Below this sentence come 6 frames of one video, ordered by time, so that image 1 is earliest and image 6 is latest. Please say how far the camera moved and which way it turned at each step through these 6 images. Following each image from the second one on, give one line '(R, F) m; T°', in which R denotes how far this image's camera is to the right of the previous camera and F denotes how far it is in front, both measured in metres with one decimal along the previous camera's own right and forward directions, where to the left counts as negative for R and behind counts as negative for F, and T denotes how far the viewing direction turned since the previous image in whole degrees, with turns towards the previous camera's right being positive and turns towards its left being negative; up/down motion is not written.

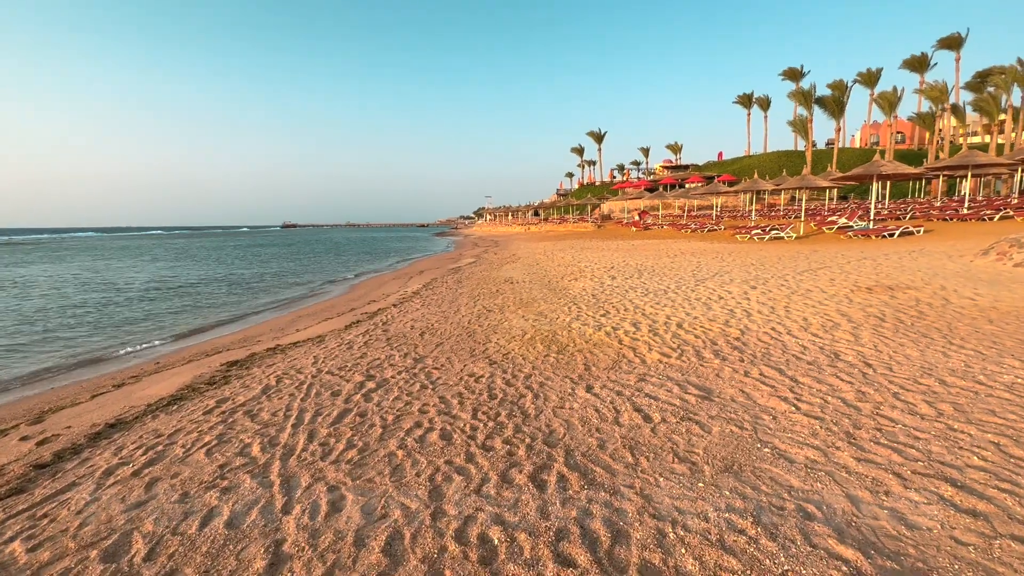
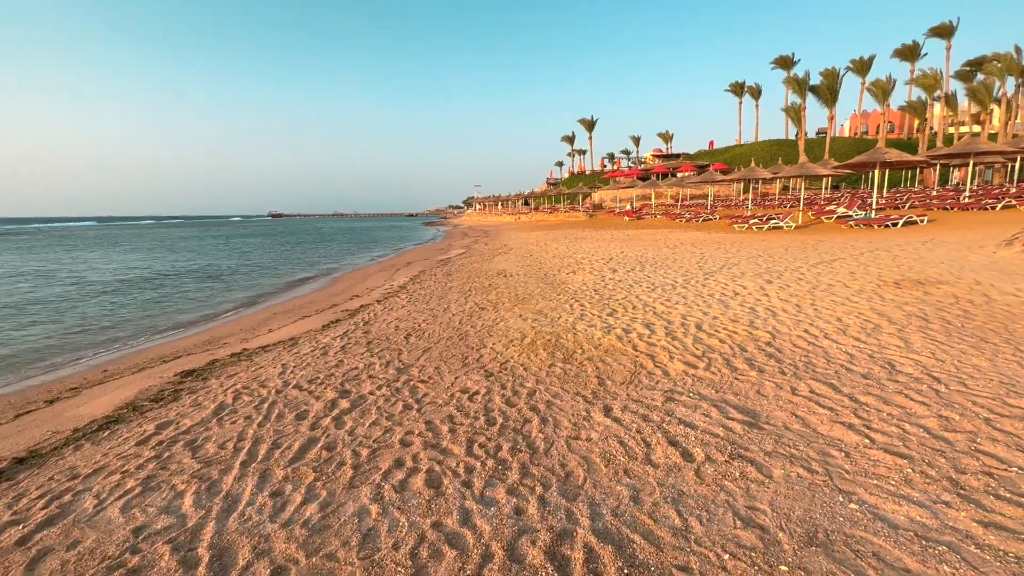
(-0.1, +0.8) m; +1°
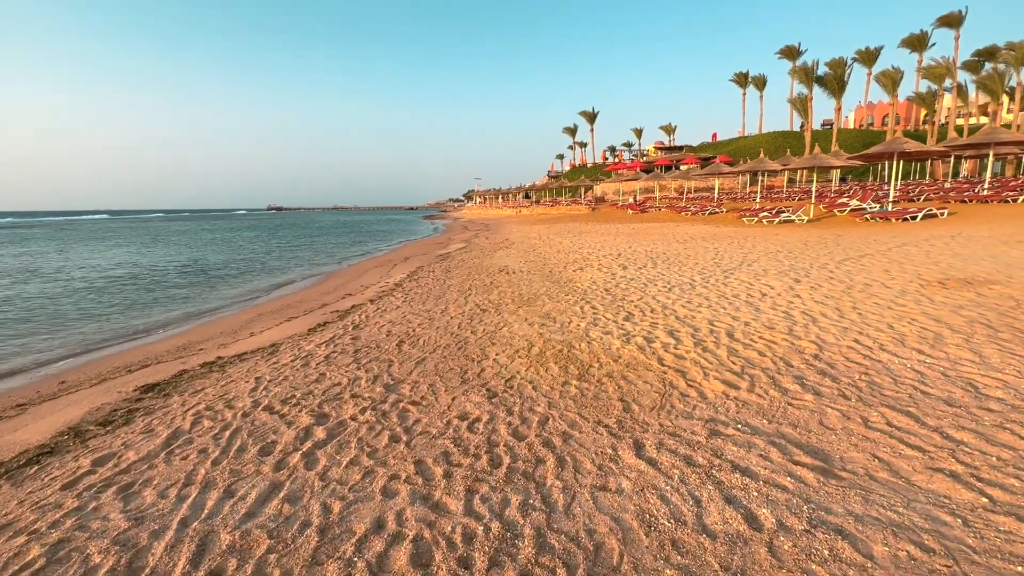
(-0.1, +0.7) m; 0°
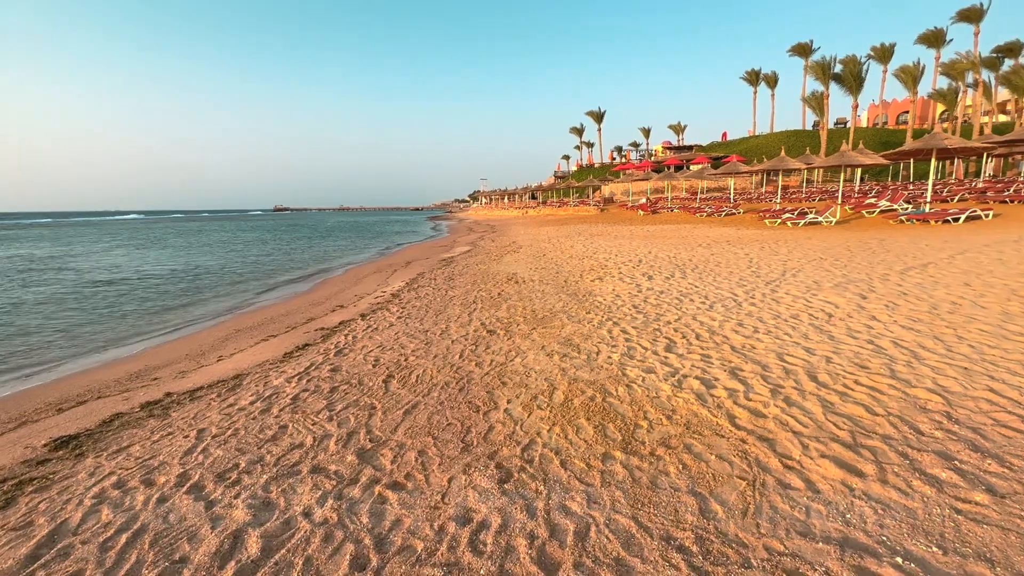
(-0.1, +1.2) m; -1°
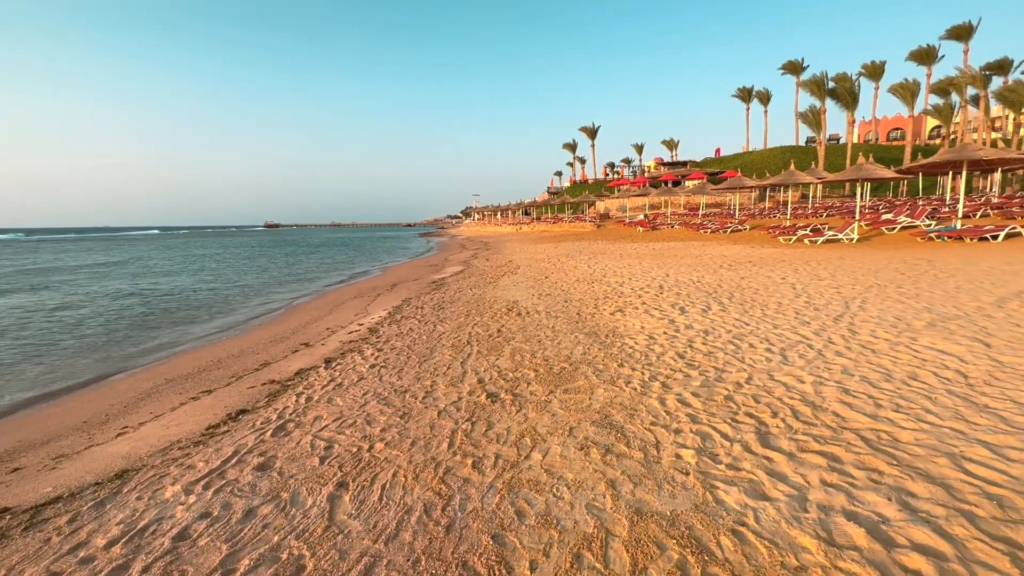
(-0.2, +1.6) m; +1°
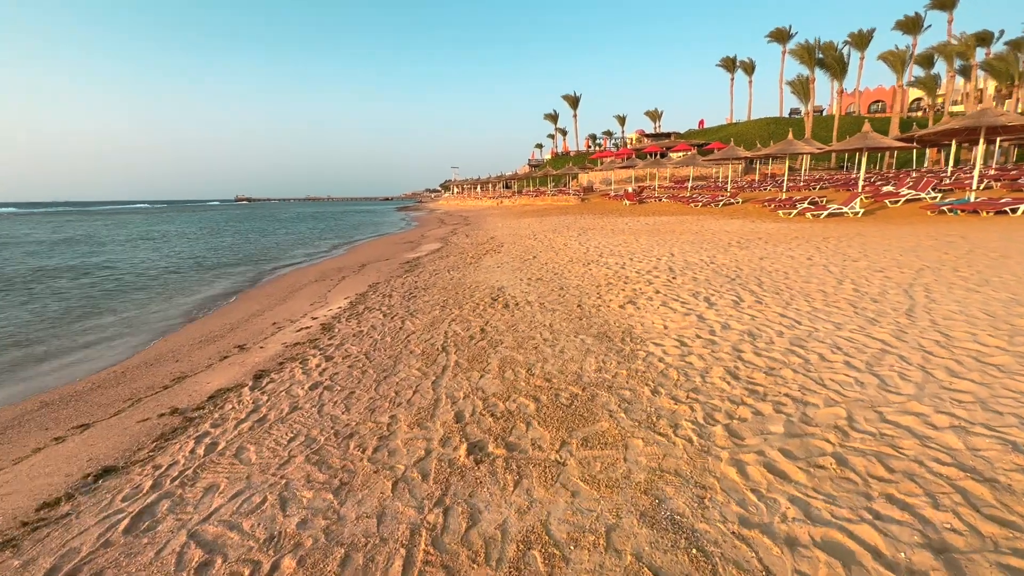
(-0.1, +1.5) m; +2°
